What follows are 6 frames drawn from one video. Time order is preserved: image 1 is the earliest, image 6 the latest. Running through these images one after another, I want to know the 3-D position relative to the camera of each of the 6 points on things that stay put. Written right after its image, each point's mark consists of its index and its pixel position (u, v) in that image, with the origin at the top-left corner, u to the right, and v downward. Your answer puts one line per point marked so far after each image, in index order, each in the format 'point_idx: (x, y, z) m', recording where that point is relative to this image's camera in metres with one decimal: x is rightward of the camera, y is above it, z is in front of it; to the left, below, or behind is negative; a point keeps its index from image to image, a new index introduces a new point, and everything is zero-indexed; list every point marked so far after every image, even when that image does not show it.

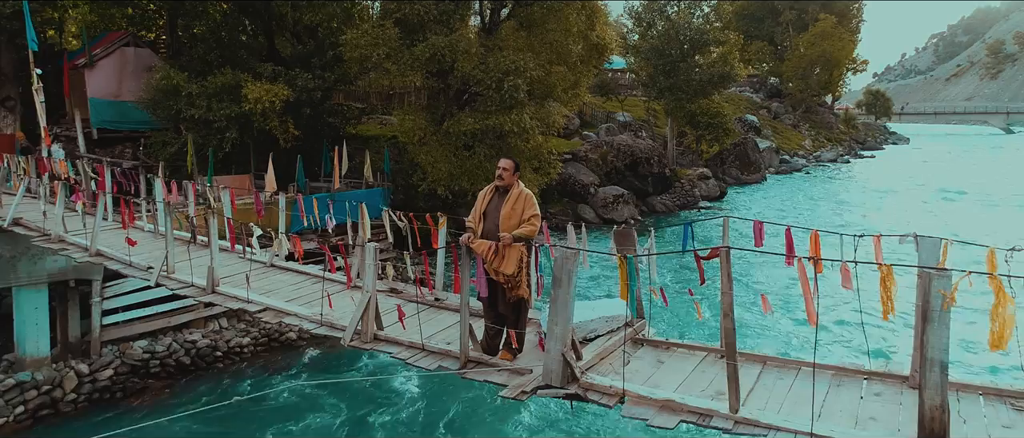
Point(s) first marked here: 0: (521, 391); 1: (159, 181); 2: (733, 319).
0: (+0.1, -1.6, +6.5) m
1: (-6.3, +0.7, +12.8) m
2: (+1.8, -0.8, +5.7) m
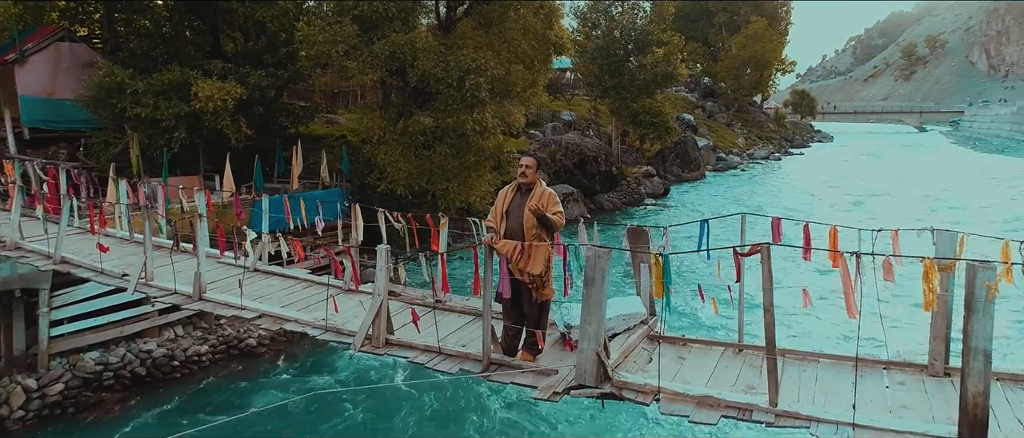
0: (+0.4, -1.6, +6.5) m
1: (-6.6, +0.6, +12.1) m
2: (+2.1, -0.8, +5.8) m
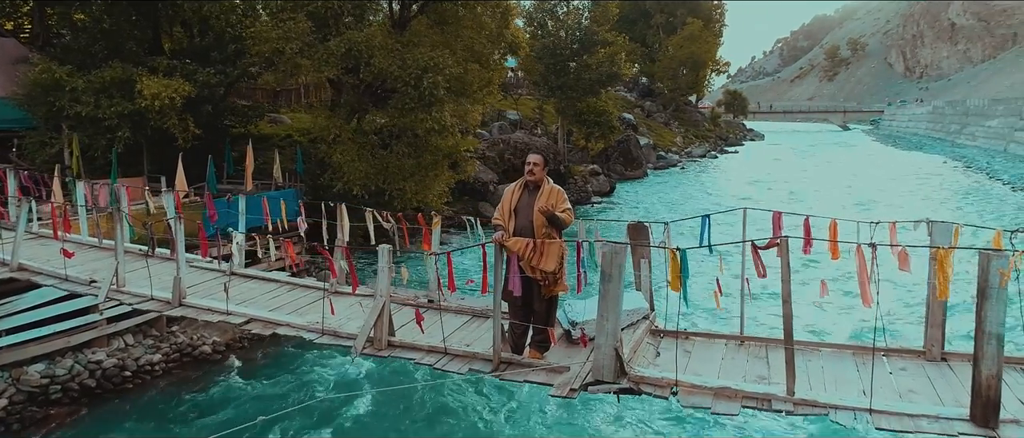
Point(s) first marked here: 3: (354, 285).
0: (+0.5, -1.5, +6.5) m
1: (-6.9, +0.5, +11.5) m
2: (+2.3, -0.7, +6.0) m
3: (-1.9, -0.8, +8.7) m
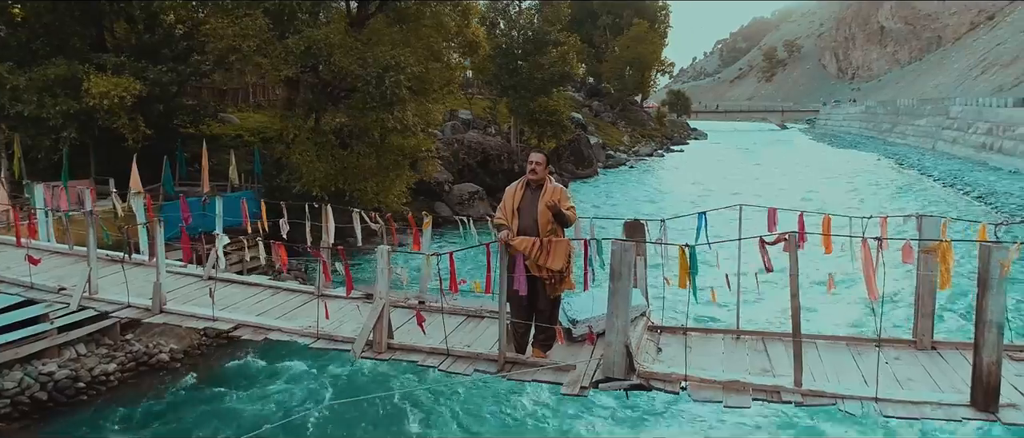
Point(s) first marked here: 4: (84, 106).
0: (+0.6, -1.5, +6.5) m
1: (-7.2, +0.5, +10.9) m
2: (+2.5, -0.7, +6.1) m
3: (-2.0, -0.8, +8.5) m
4: (-11.7, +3.1, +19.4) m
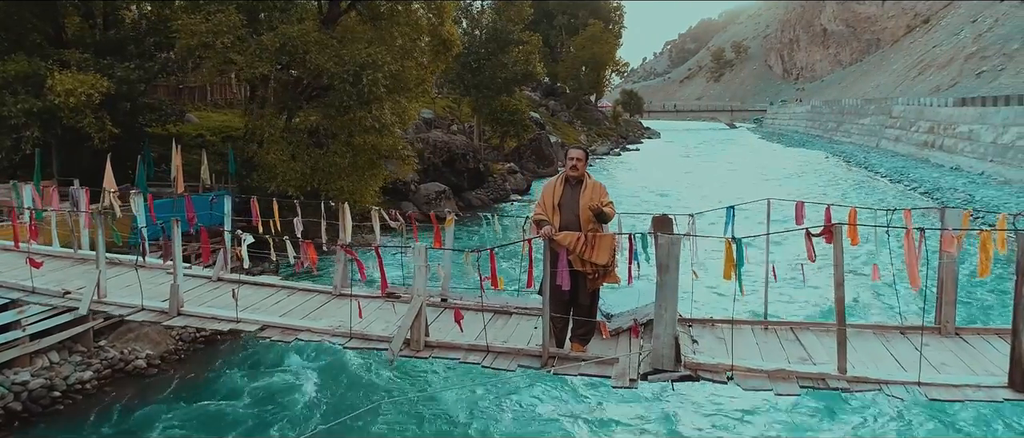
0: (+1.1, -1.5, +6.6) m
1: (-7.1, +0.4, +10.4) m
2: (+2.9, -0.6, +6.3) m
3: (-1.7, -0.8, +8.4) m
4: (-12.1, +3.0, +18.6) m
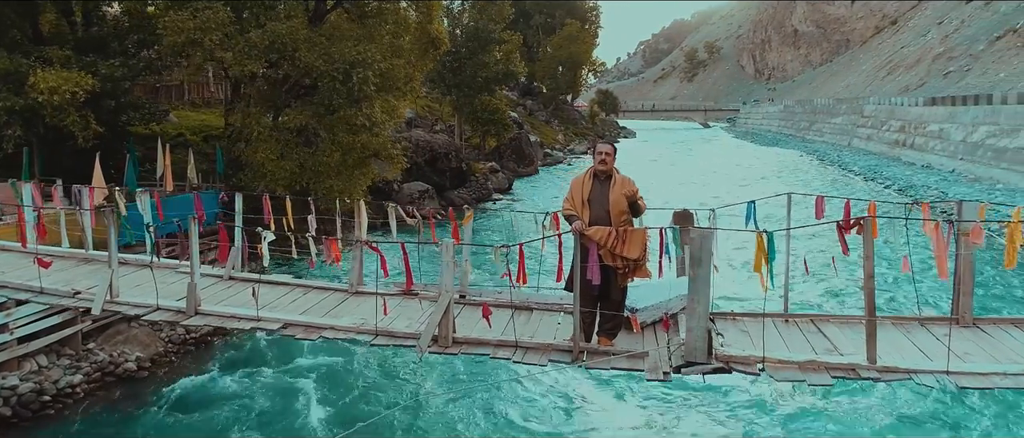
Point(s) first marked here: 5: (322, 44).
0: (+1.4, -1.4, +6.6) m
1: (-6.9, +0.4, +10.2) m
2: (+3.3, -0.5, +6.4) m
3: (-1.4, -0.8, +8.4) m
4: (-12.2, +3.0, +18.2) m
5: (-5.4, +5.0, +20.4) m
